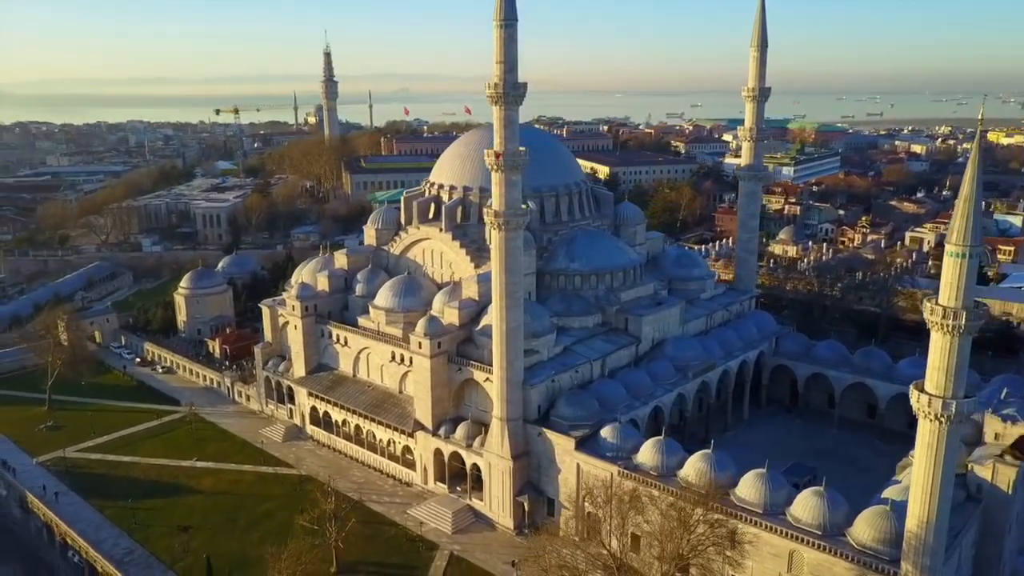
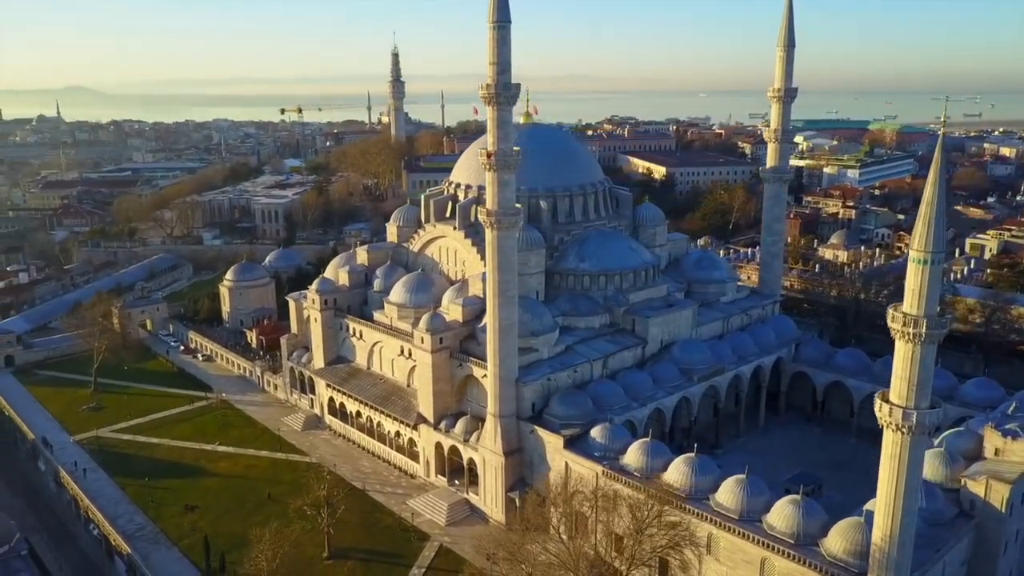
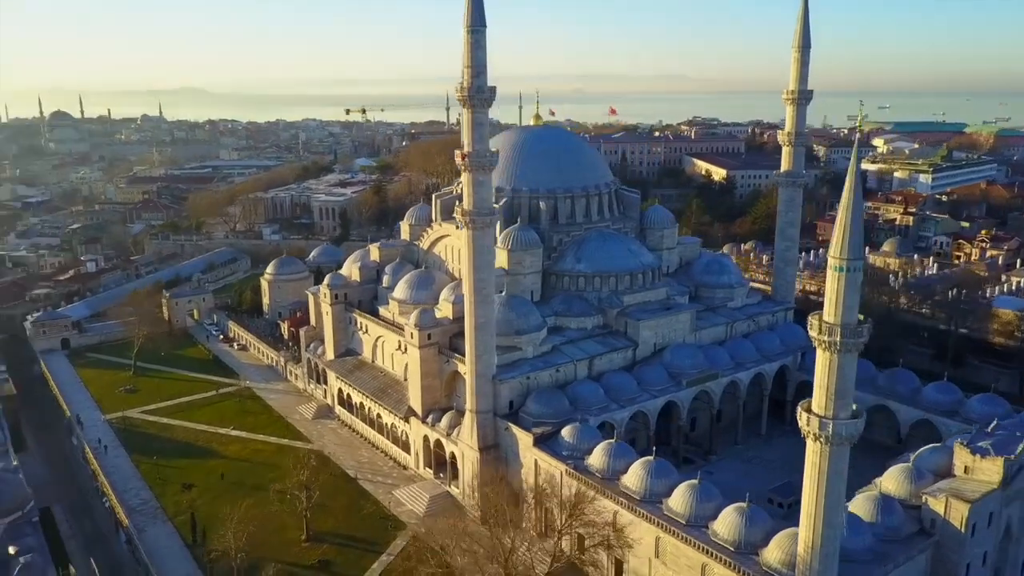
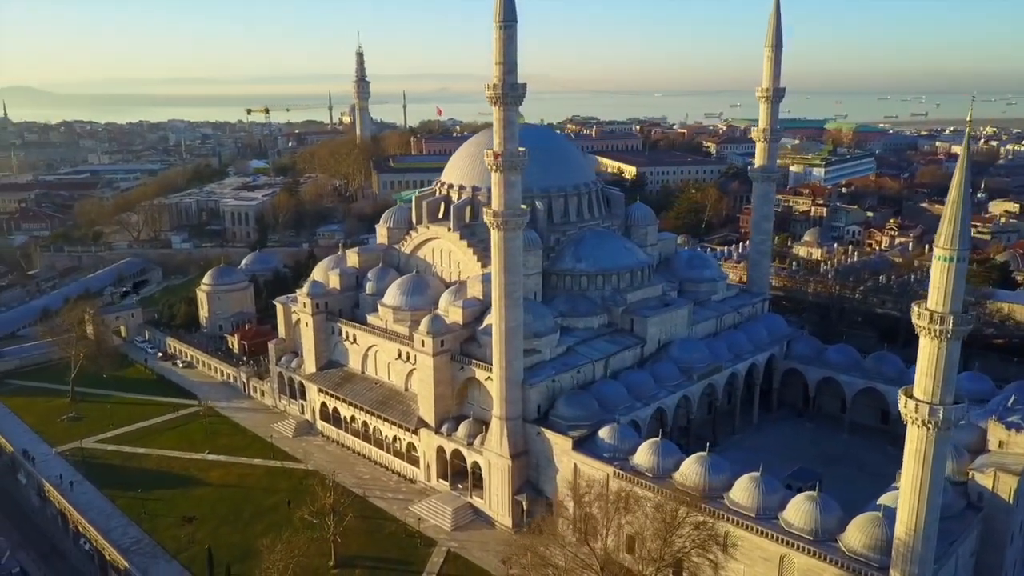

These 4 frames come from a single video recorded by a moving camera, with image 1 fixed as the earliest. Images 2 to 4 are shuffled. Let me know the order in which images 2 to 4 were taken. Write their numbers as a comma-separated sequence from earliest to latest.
4, 2, 3
